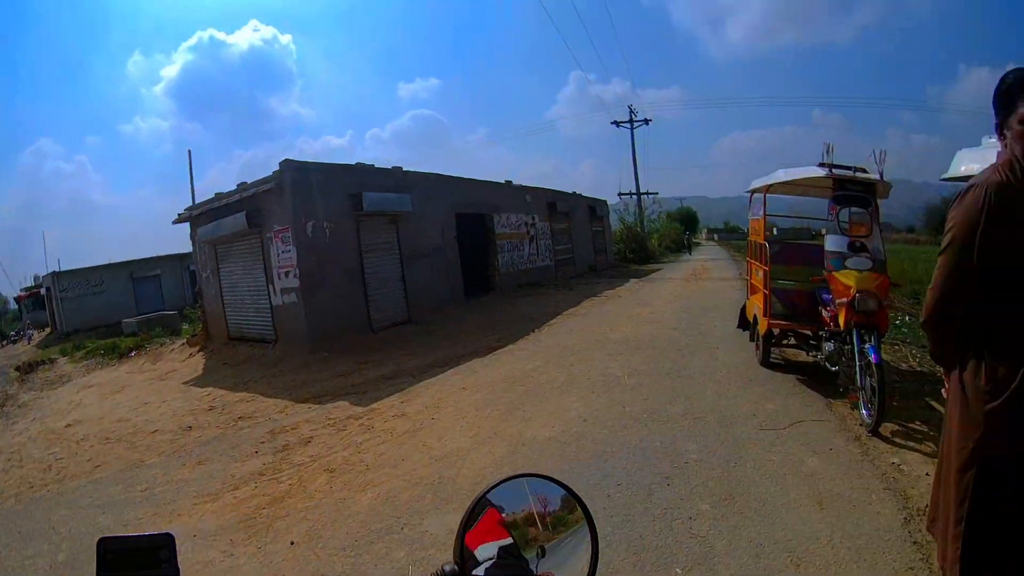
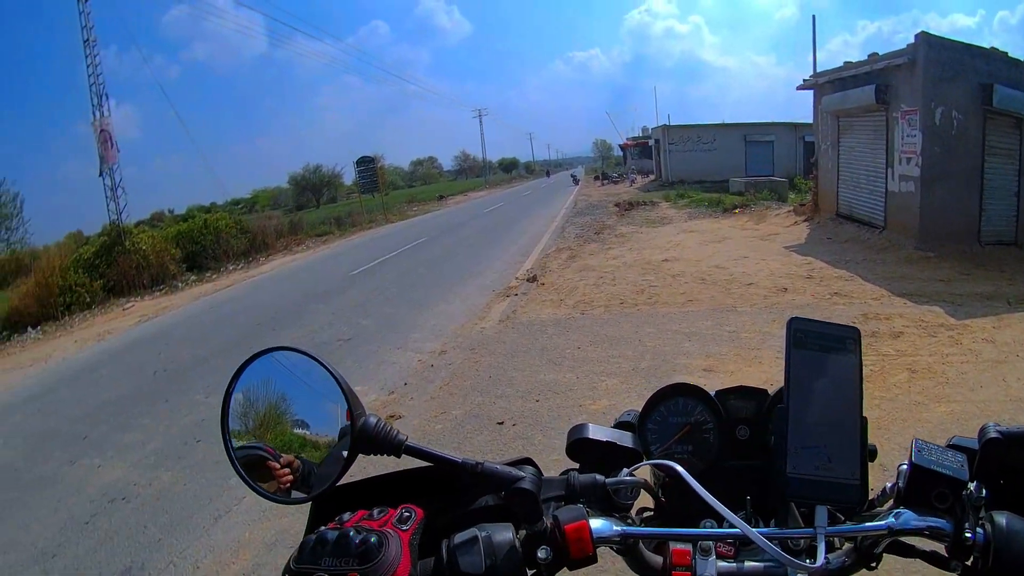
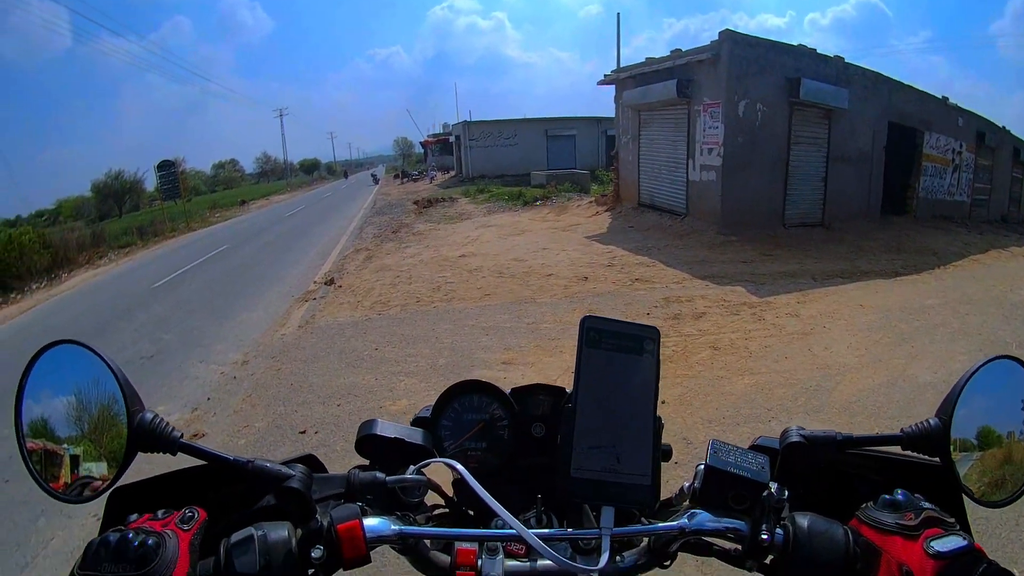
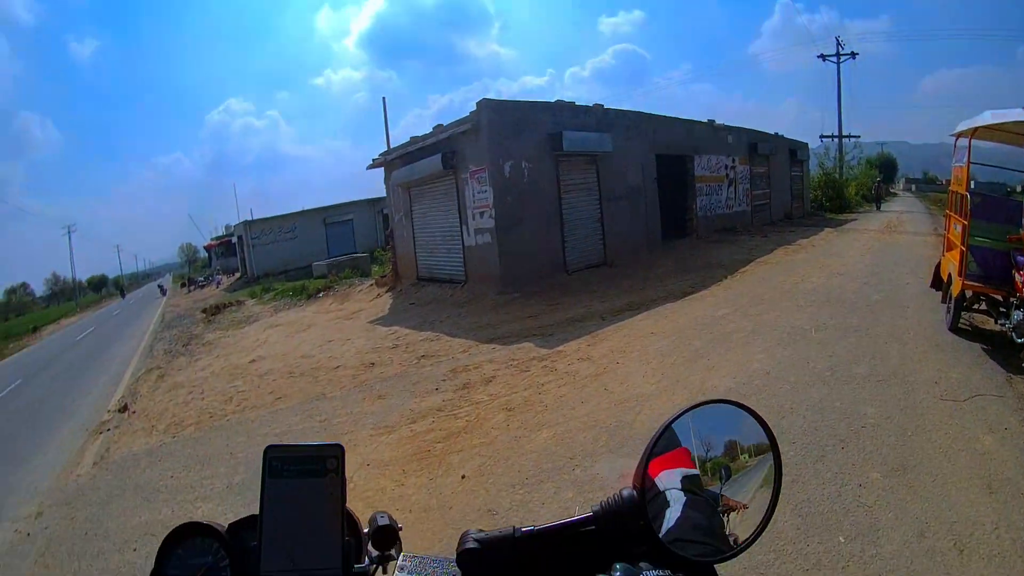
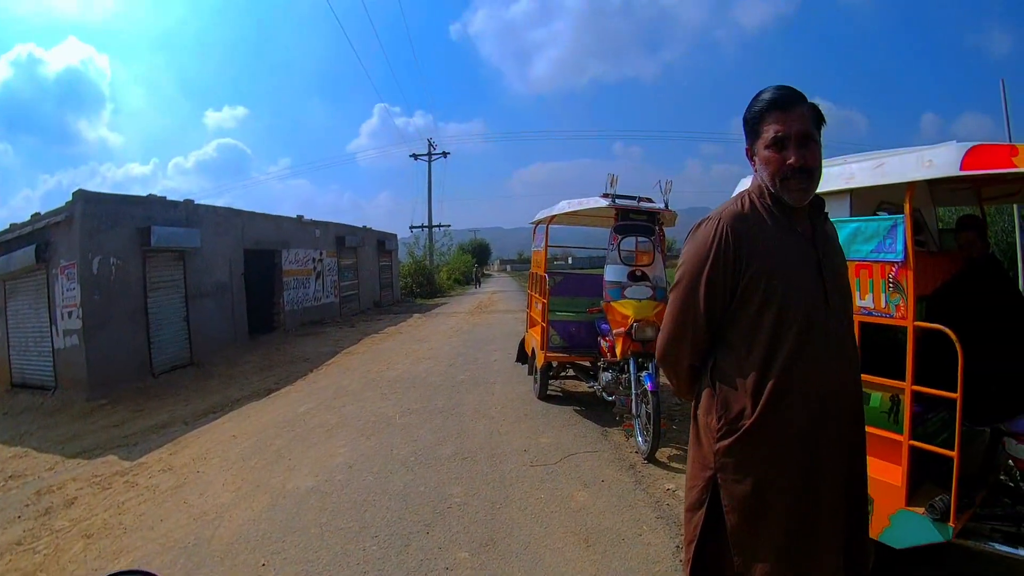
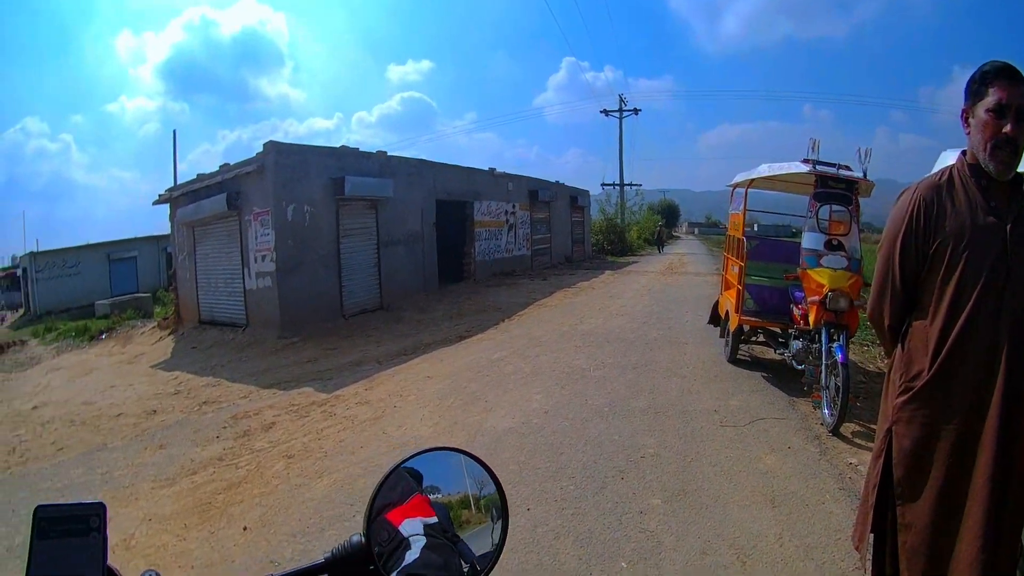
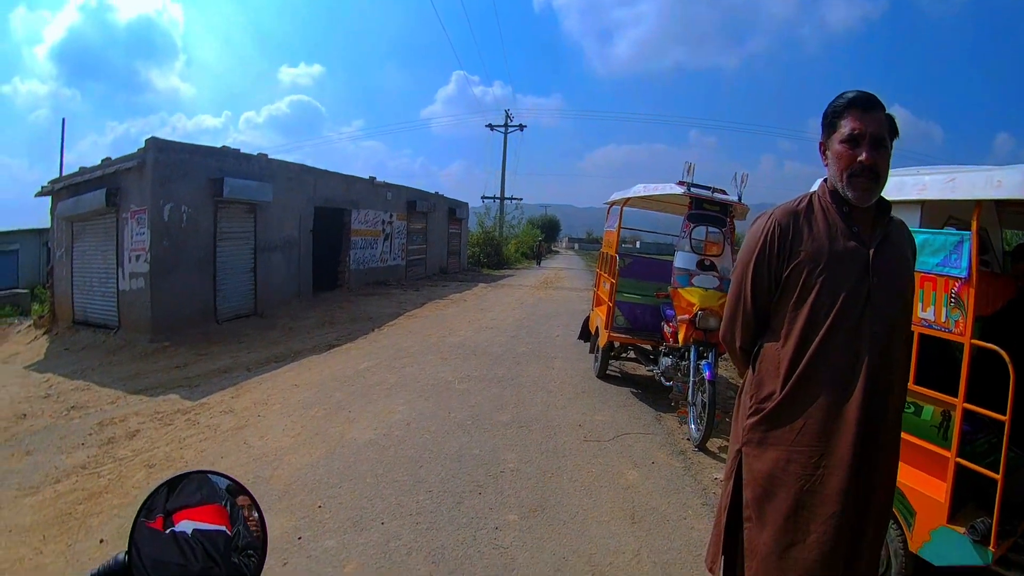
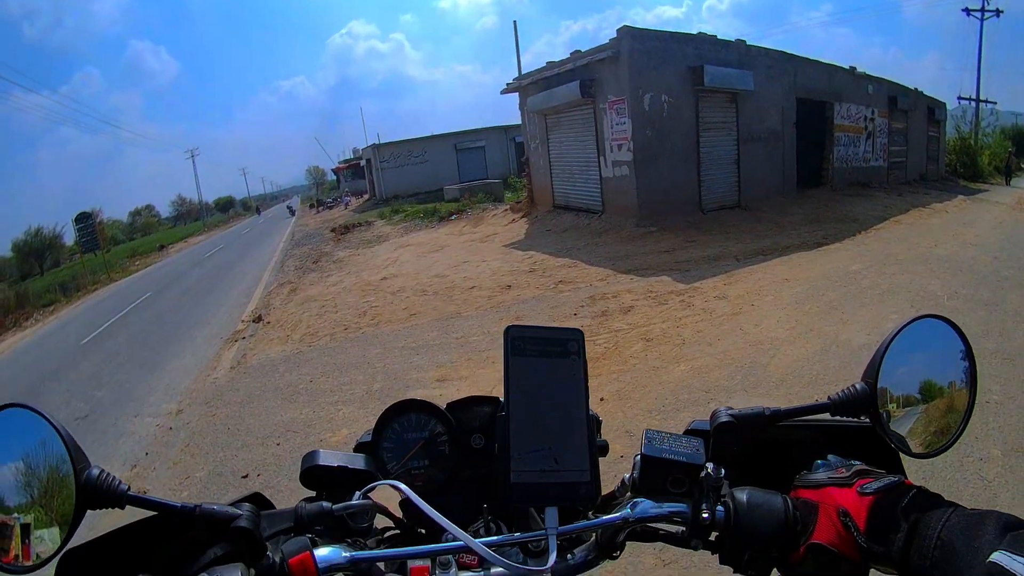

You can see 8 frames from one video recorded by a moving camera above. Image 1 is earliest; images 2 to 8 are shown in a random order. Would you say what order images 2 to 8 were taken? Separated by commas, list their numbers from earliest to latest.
5, 7, 6, 4, 8, 3, 2
